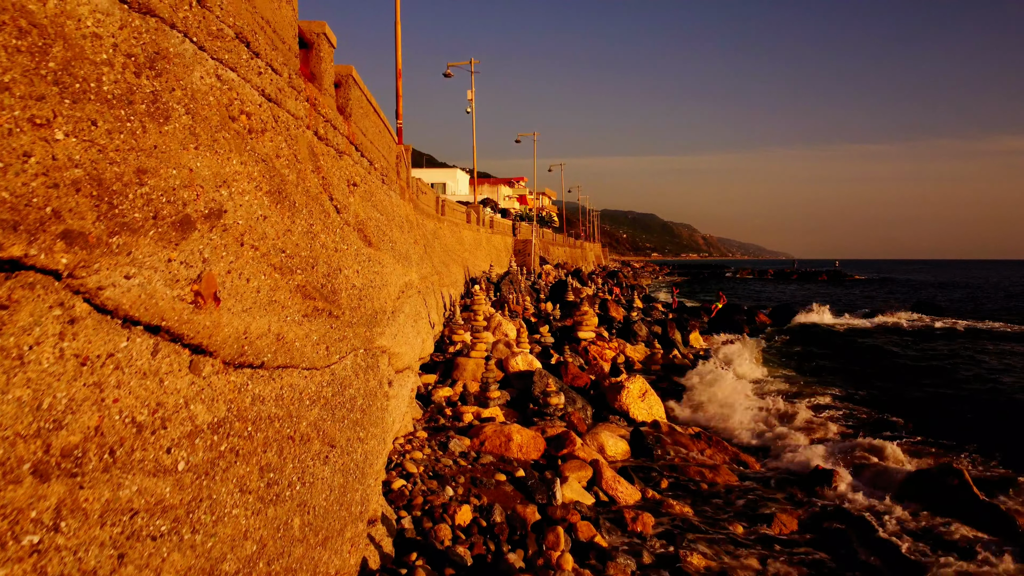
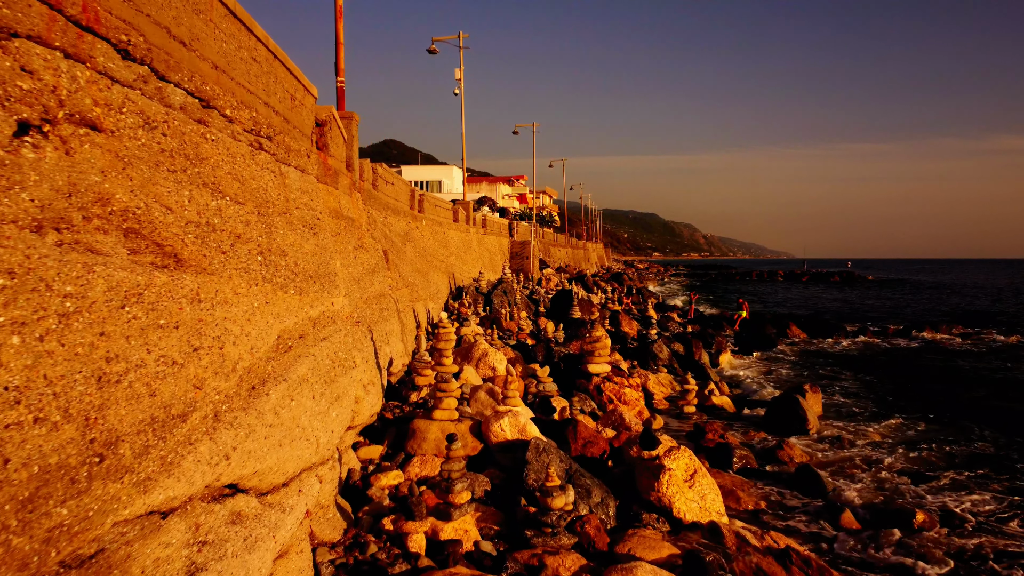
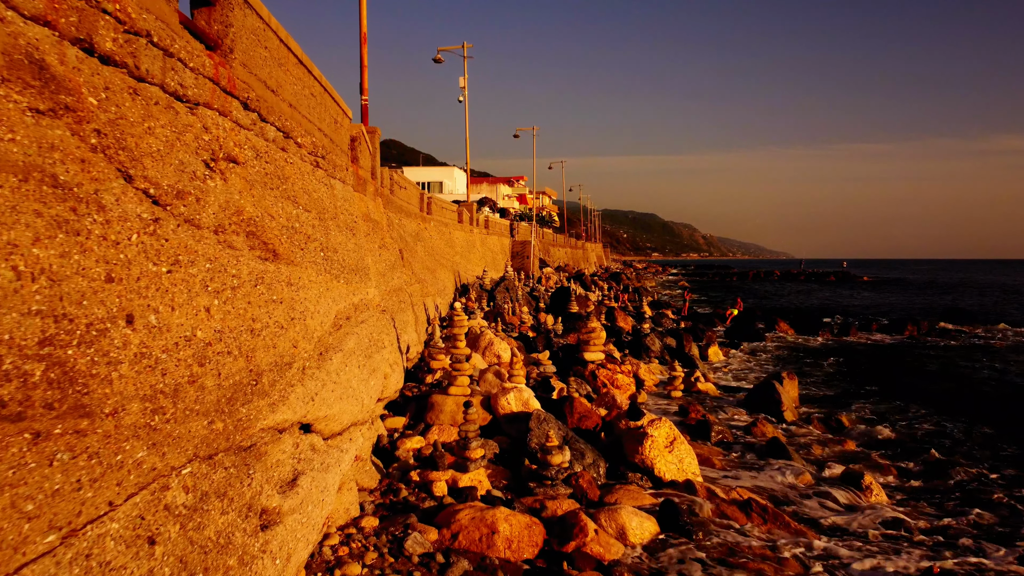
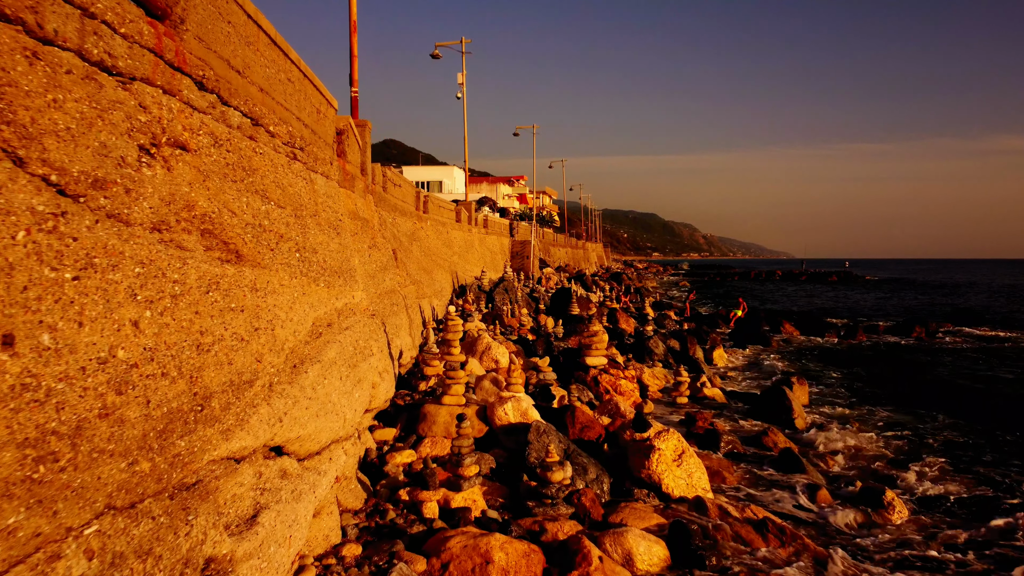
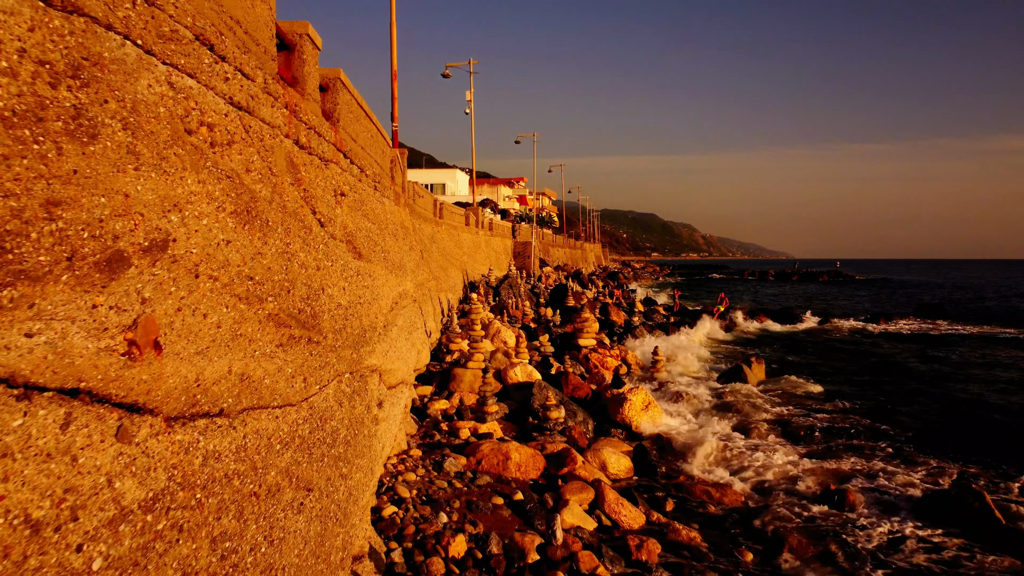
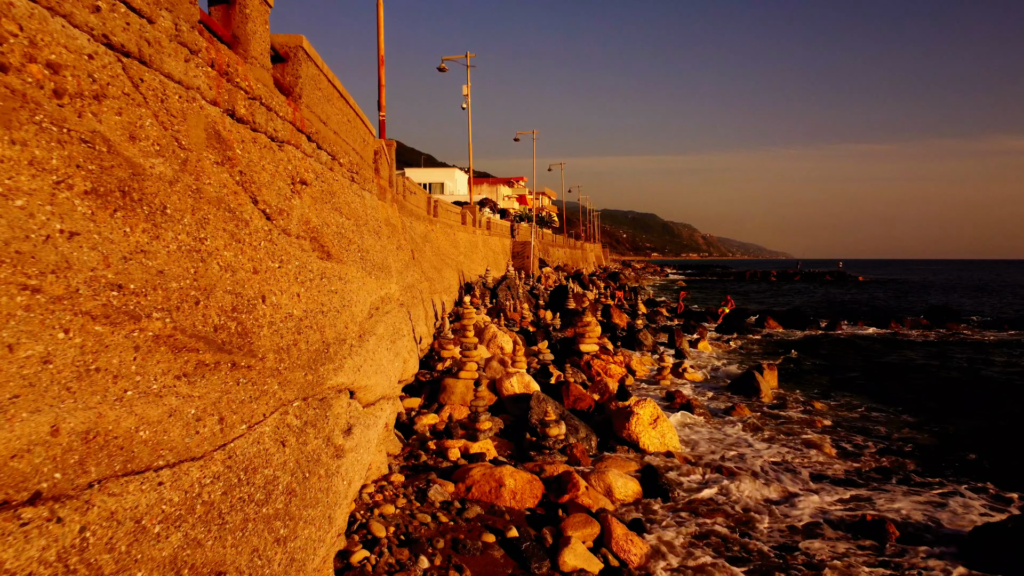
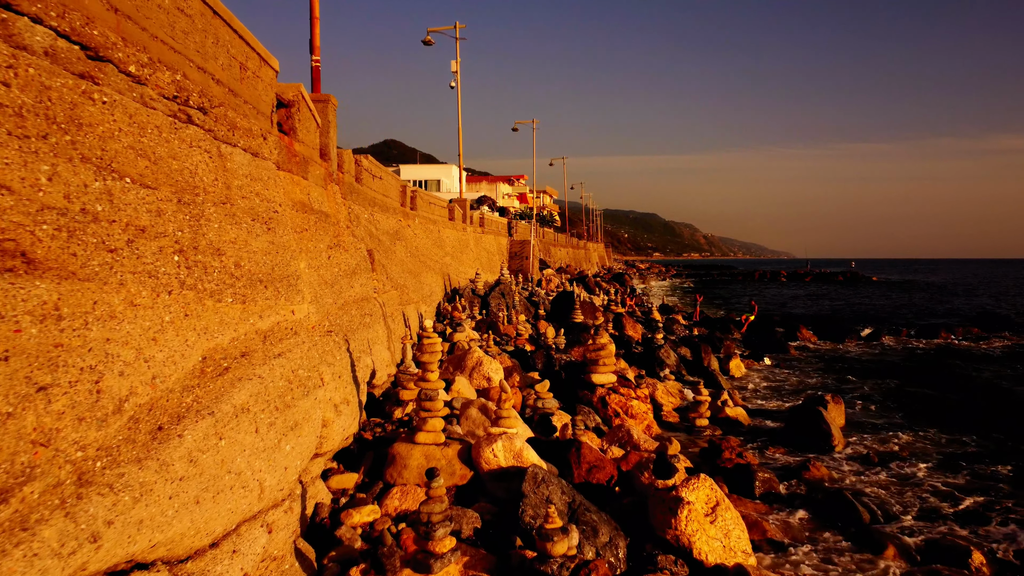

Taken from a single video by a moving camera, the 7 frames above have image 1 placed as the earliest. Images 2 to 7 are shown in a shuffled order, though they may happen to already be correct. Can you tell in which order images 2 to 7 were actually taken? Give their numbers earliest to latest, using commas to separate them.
5, 6, 3, 4, 2, 7
